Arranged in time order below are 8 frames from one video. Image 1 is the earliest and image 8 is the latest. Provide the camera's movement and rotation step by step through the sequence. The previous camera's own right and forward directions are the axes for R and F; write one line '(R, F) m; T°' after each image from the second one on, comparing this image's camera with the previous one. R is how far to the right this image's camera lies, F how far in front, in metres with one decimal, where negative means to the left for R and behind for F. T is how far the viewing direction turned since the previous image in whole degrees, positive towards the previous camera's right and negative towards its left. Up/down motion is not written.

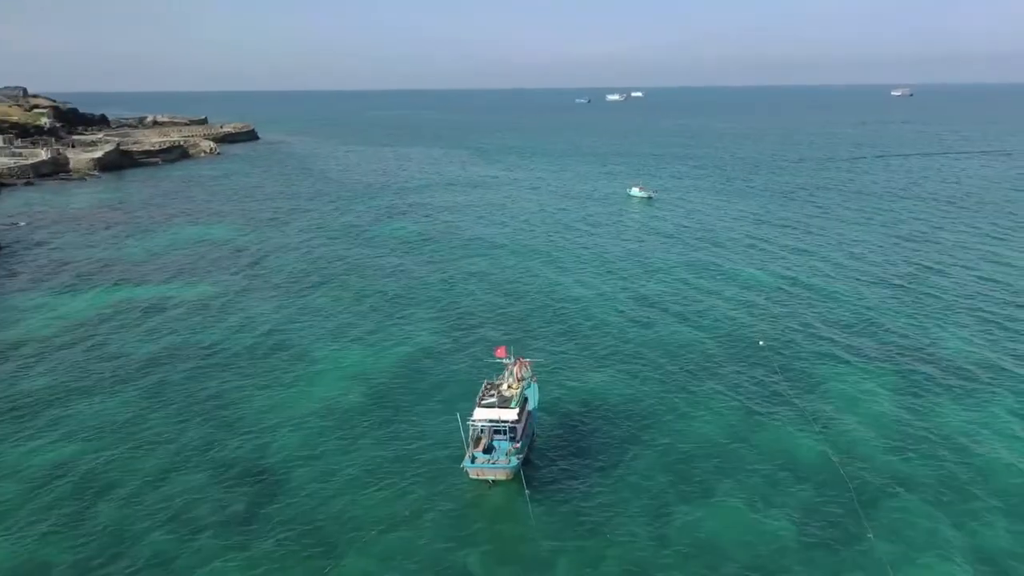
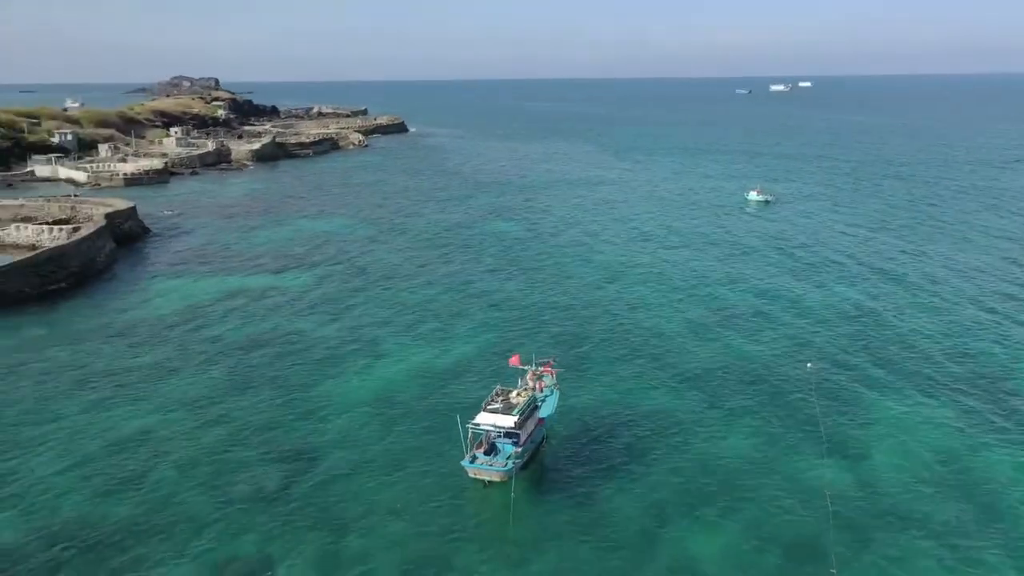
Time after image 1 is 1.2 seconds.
(+5.0, -1.4) m; -11°
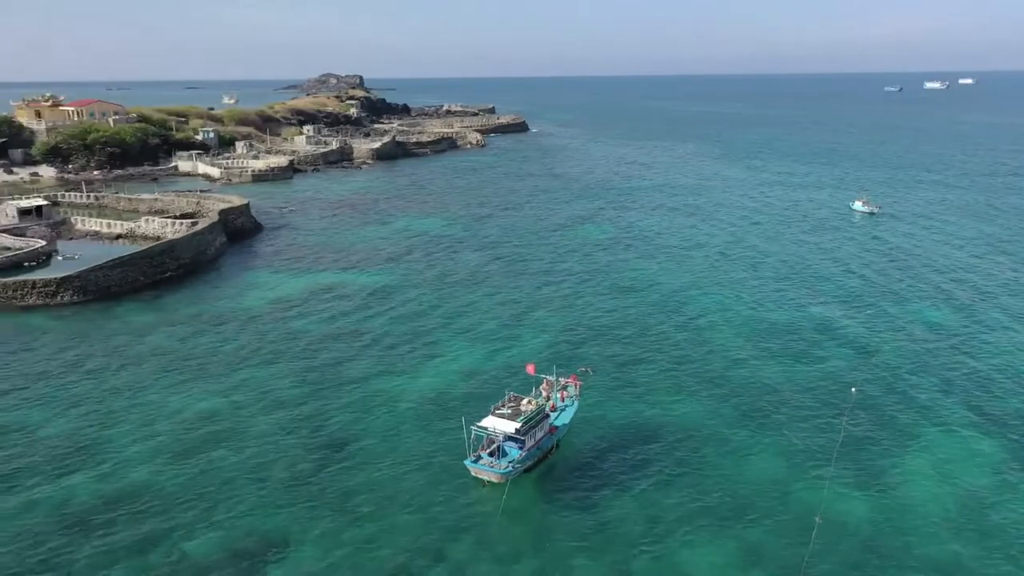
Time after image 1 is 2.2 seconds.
(+4.6, -1.3) m; -9°
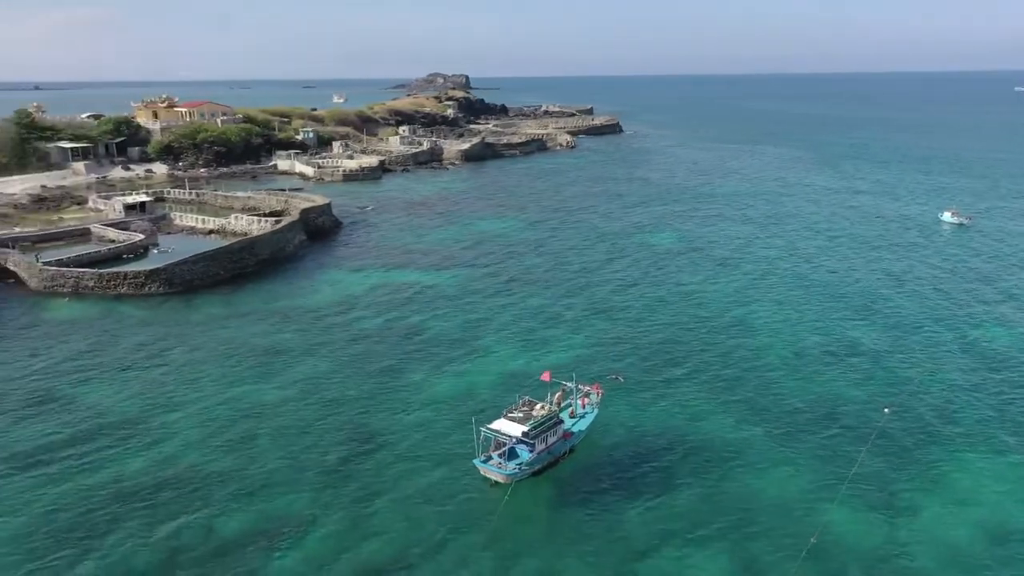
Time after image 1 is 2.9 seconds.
(+3.4, -1.1) m; -7°
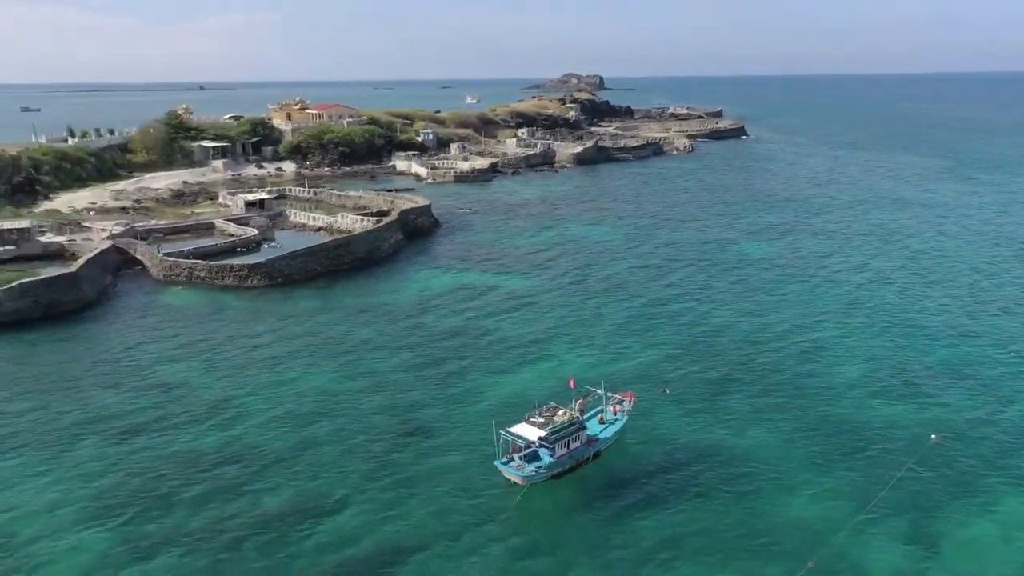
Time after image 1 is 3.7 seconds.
(+4.3, -1.3) m; -9°
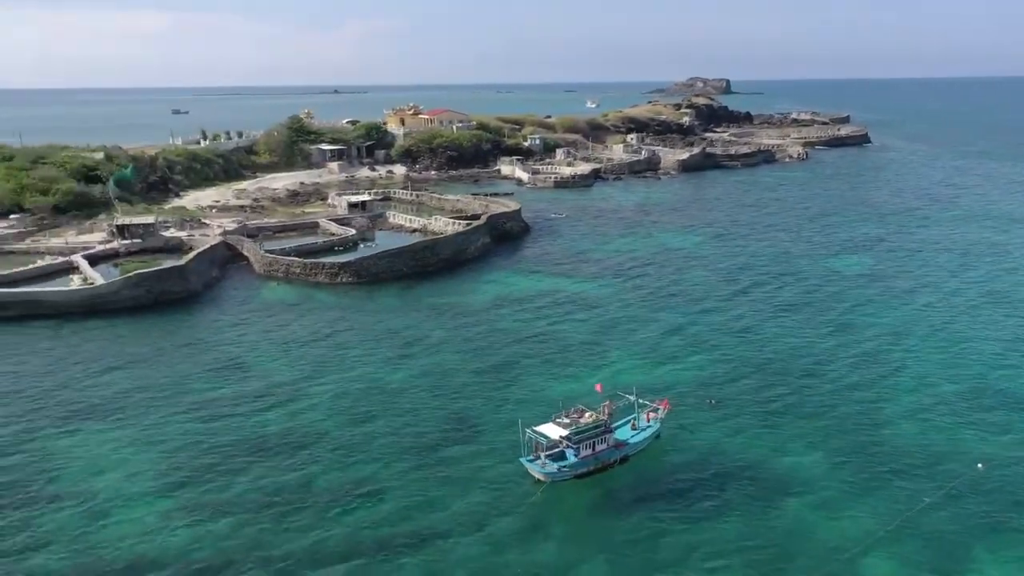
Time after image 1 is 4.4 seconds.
(+3.8, -1.5) m; -8°
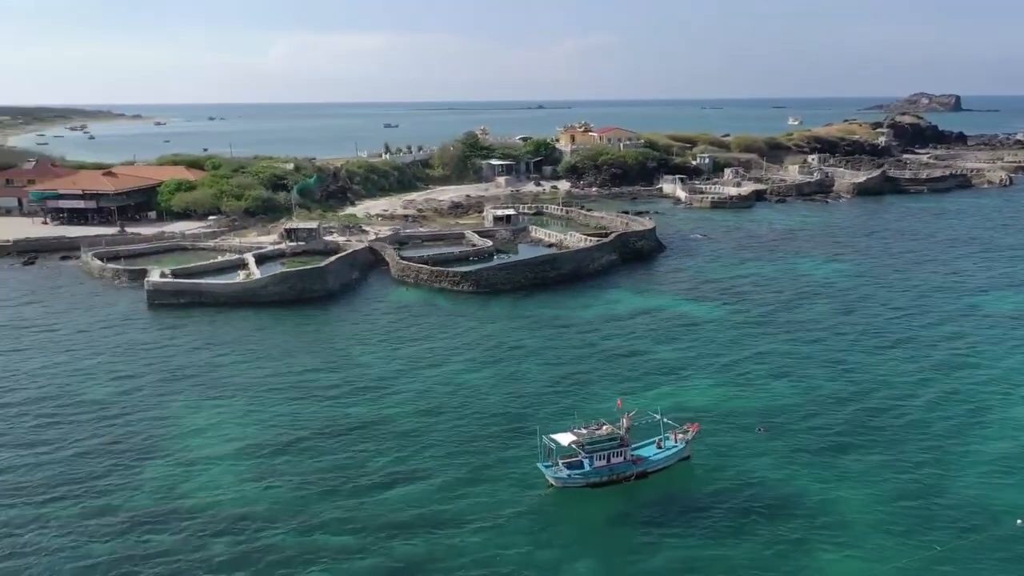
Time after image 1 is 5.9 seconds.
(+7.7, -2.0) m; -14°
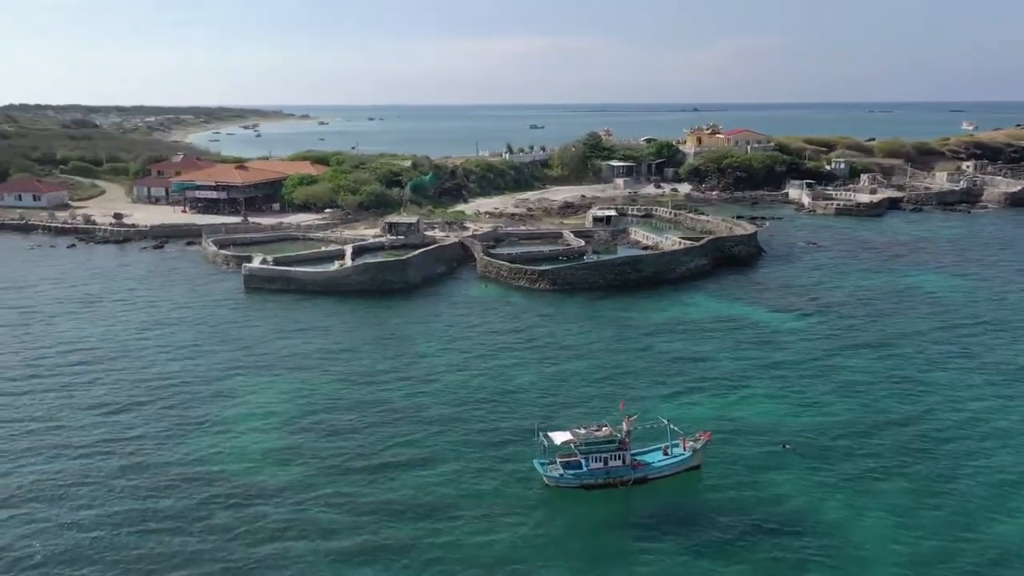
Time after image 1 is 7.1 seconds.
(+6.6, +0.5) m; -10°
